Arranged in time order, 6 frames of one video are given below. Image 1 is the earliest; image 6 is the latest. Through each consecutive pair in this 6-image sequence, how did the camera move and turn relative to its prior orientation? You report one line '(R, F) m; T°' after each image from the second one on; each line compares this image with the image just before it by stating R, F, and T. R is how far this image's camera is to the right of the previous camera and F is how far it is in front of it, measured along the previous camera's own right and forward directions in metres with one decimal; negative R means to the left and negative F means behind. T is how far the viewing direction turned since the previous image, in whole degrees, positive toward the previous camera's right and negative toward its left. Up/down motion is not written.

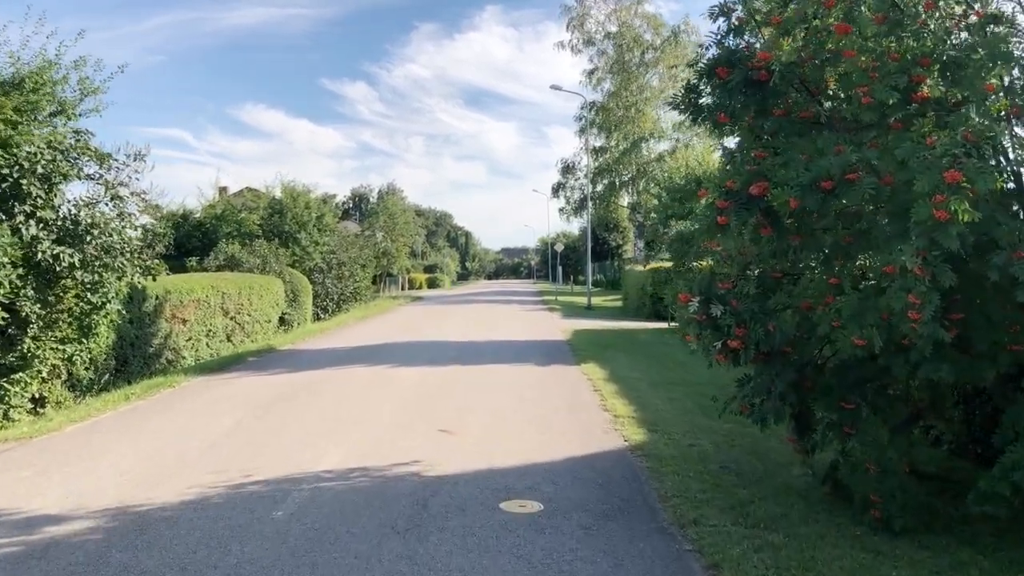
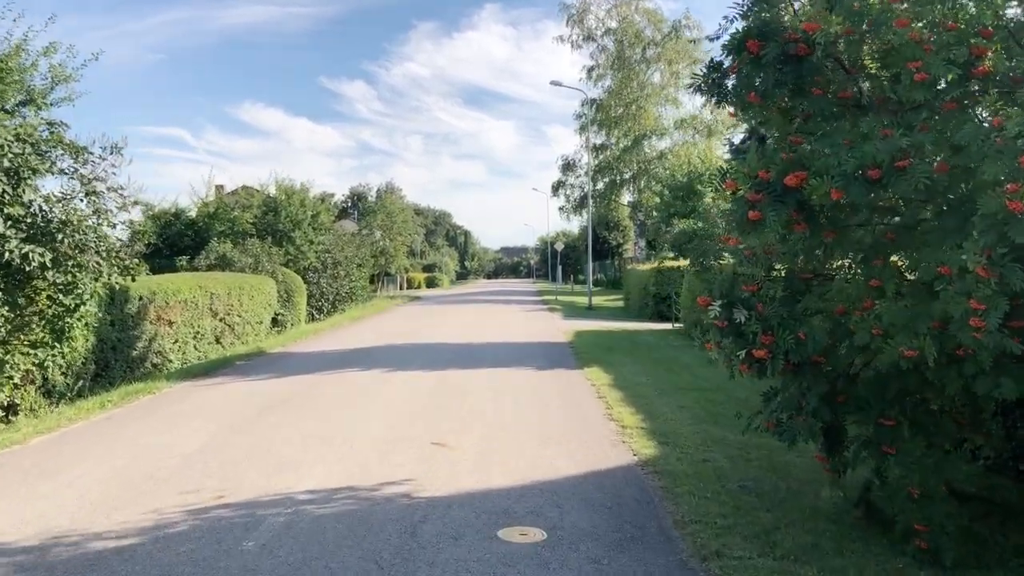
(0.0, +0.6) m; 0°
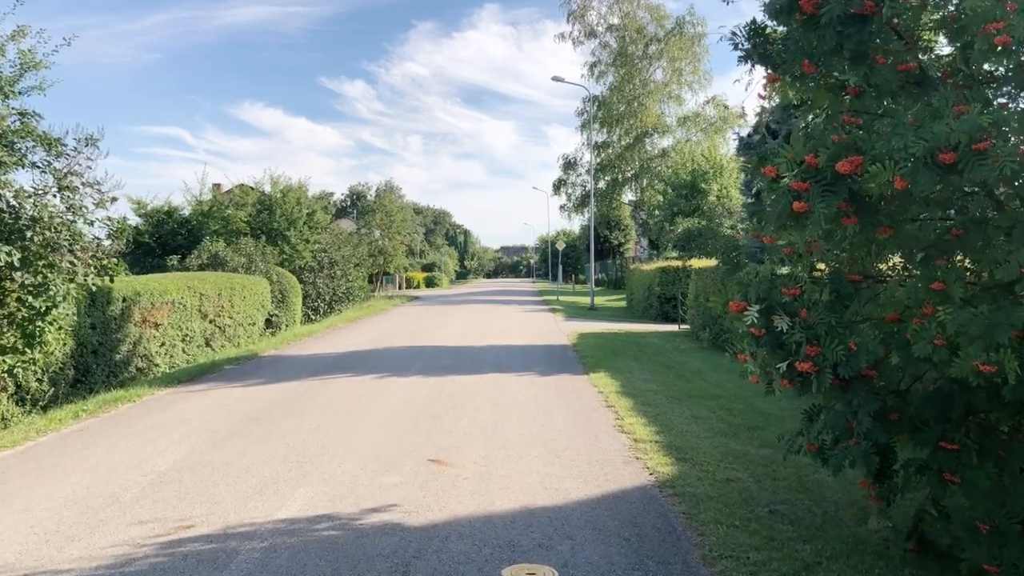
(0.0, +0.6) m; 0°
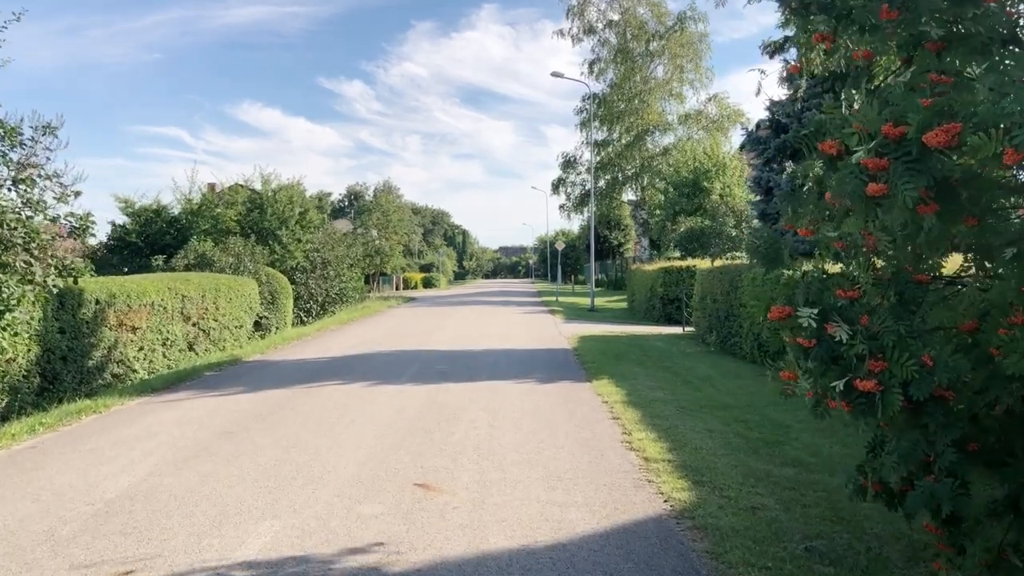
(0.0, +0.8) m; 0°
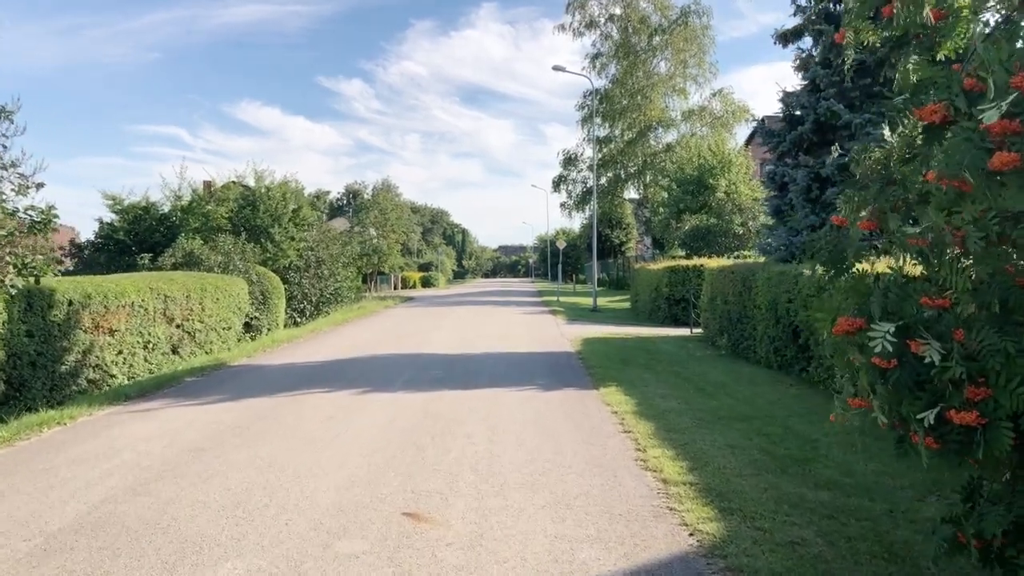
(0.0, +0.8) m; 0°
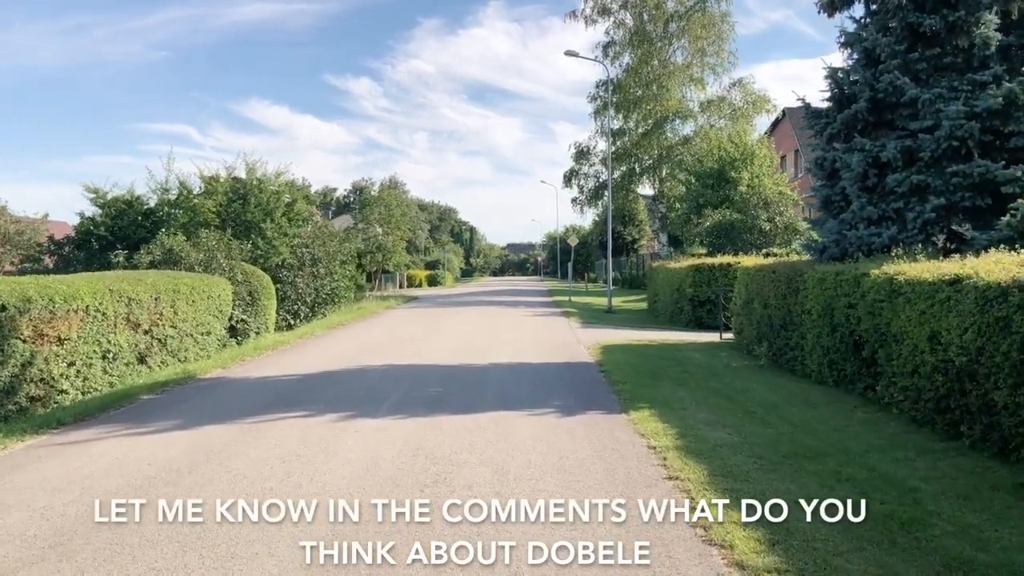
(0.0, +1.8) m; -1°
